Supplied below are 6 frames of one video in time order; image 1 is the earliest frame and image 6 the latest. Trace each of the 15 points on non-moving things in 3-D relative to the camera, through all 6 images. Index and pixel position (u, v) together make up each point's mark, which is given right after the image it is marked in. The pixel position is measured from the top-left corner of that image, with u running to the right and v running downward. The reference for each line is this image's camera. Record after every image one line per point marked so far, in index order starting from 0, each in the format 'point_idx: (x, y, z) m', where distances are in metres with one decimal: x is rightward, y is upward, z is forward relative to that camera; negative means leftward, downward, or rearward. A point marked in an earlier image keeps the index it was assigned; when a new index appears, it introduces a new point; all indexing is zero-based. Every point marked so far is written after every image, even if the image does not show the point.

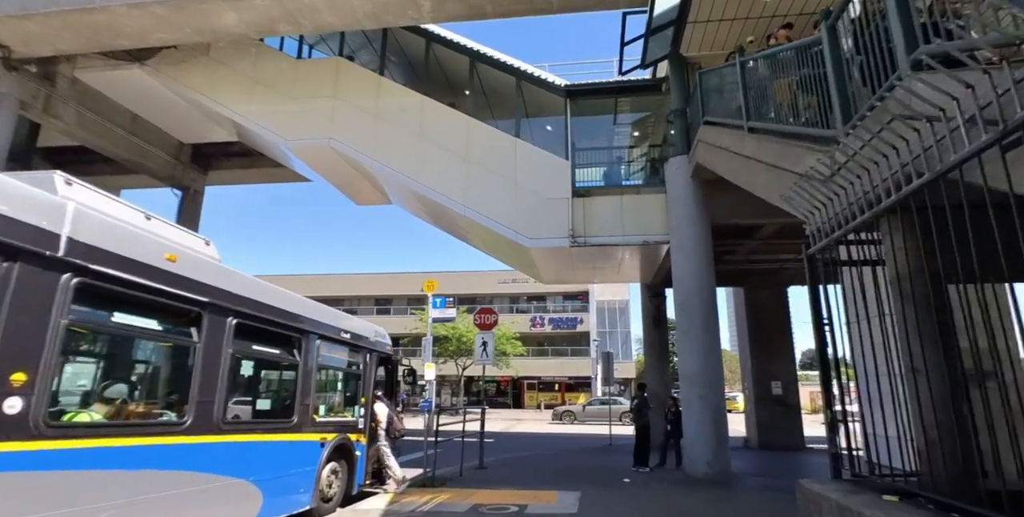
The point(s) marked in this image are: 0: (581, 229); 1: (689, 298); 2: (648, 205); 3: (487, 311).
0: (+1.6, +0.7, +12.2) m
1: (+3.3, -0.8, +9.8) m
2: (+3.1, +1.3, +12.0) m
3: (-0.5, -1.2, +11.6) m
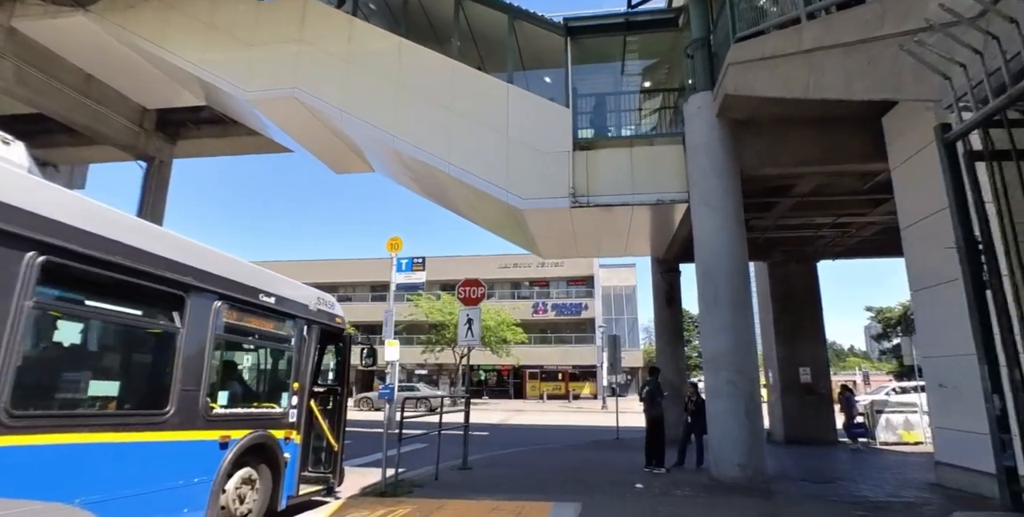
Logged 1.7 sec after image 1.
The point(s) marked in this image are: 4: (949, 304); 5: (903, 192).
0: (+1.4, +1.4, +10.4) m
1: (+3.1, -0.1, +8.0) m
2: (+2.9, +2.0, +10.2) m
3: (-0.7, -0.5, +9.9) m
4: (+5.3, -0.6, +6.4) m
5: (+5.5, +0.9, +7.3) m
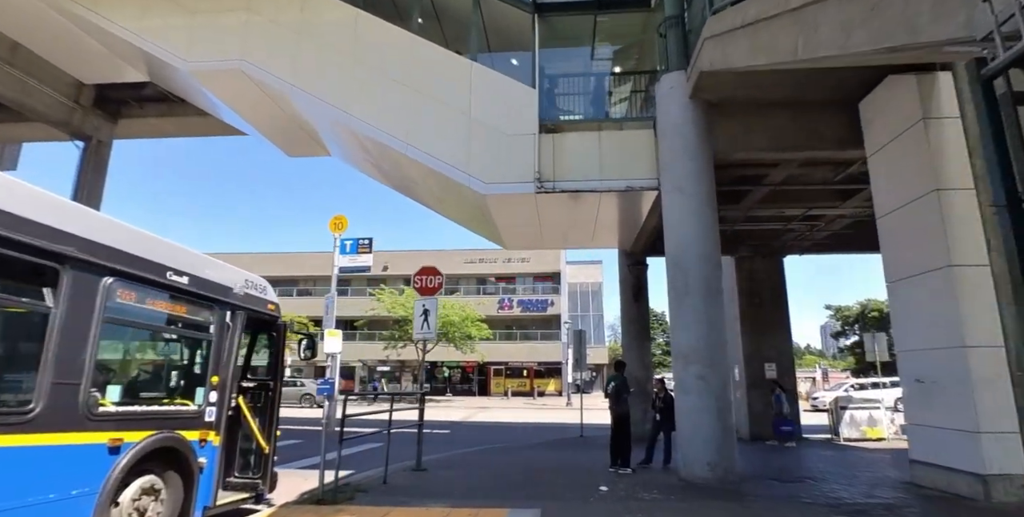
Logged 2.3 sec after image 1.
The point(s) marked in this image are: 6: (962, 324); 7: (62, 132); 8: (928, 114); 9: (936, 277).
0: (+0.7, +1.6, +9.8) m
1: (+2.5, +0.1, +7.6) m
2: (+2.2, +2.2, +9.7) m
3: (-1.4, -0.2, +9.2) m
4: (+4.8, -0.4, +6.1) m
5: (+4.9, +1.1, +7.0) m
6: (+4.8, -0.7, +5.7) m
7: (-15.2, +4.3, +17.7) m
8: (+4.9, +1.7, +6.2) m
9: (+4.8, -0.2, +6.0) m
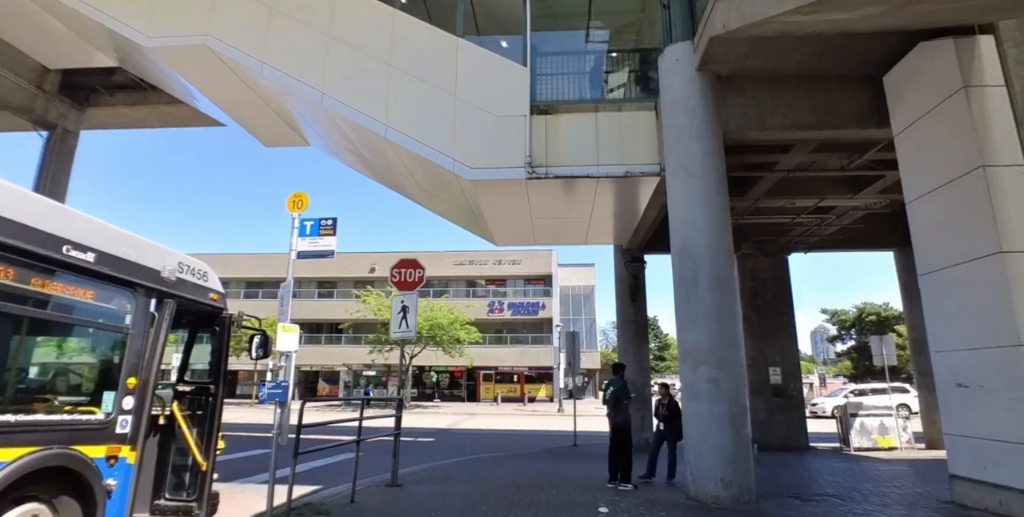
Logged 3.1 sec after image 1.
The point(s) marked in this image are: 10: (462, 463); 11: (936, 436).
0: (+0.5, +1.7, +9.0) m
1: (+2.3, +0.2, +6.8) m
2: (+2.1, +2.3, +9.0) m
3: (-1.6, -0.1, +8.3) m
4: (+4.7, -0.3, +5.3) m
5: (+4.8, +1.2, +6.3) m
6: (+4.7, -0.6, +4.9) m
7: (-15.5, +4.4, +16.7) m
8: (+4.8, +1.8, +5.5) m
9: (+4.7, -0.1, +5.2) m
10: (-1.0, -4.2, +10.8) m
11: (+10.2, -4.2, +12.6) m
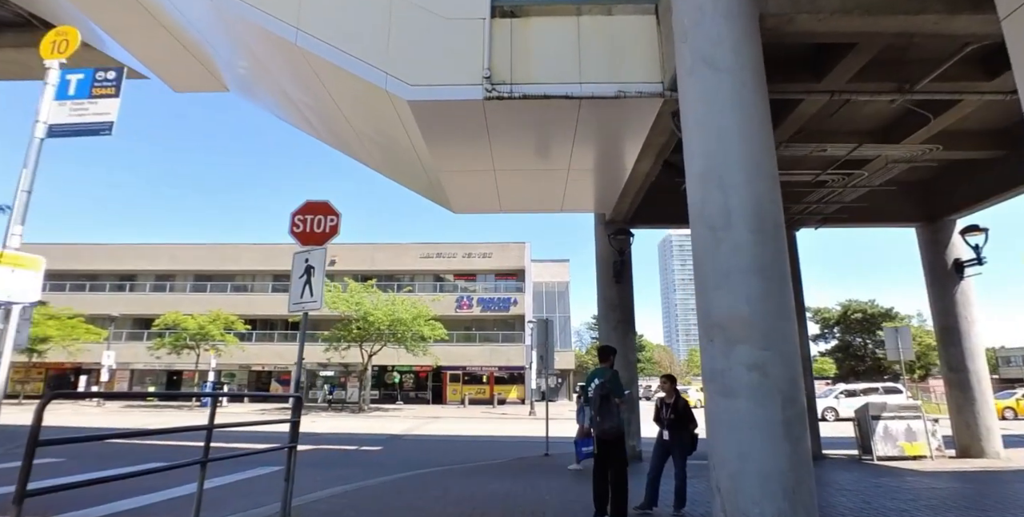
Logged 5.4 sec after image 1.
0: (-0.1, +2.3, +6.8) m
1: (+1.8, +0.8, +4.6) m
2: (+1.5, +2.9, +6.8) m
3: (-2.2, +0.5, +6.0) m
4: (+4.3, +0.3, +3.3) m
5: (+4.3, +1.8, +4.2) m
6: (+4.3, 0.0, +2.9) m
7: (-16.4, +5.2, +13.7) m
8: (+4.4, +2.4, +3.5) m
9: (+4.3, +0.5, +3.2) m
10: (-1.8, -3.6, +8.4) m
11: (+9.4, -3.7, +10.8) m
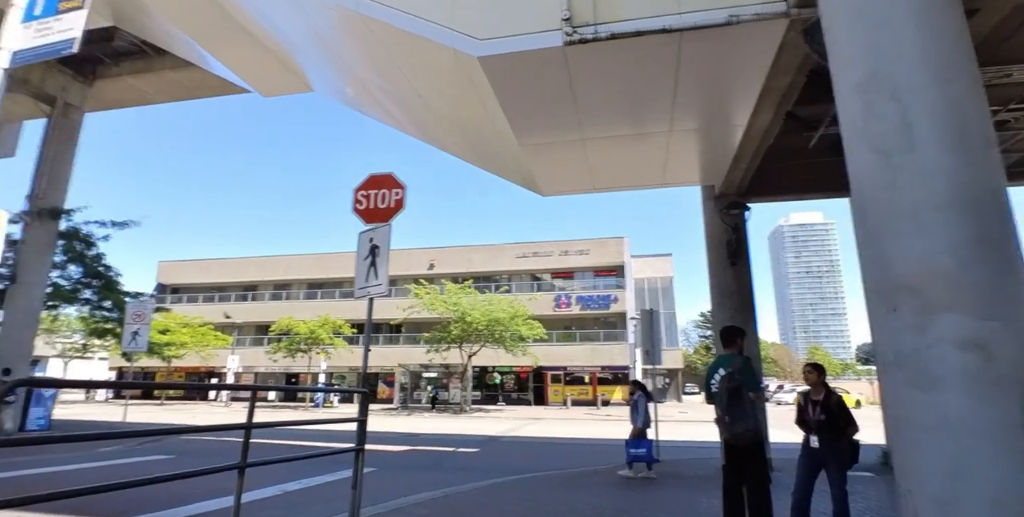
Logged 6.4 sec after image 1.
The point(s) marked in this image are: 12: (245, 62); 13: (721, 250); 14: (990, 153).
0: (+0.8, +2.6, +5.8) m
1: (+2.4, +1.2, +3.3) m
2: (+2.3, +3.2, +5.5) m
3: (-1.3, +0.7, +5.4) m
4: (+4.6, +0.8, +1.5) m
5: (+4.7, +2.3, +2.5) m
6: (+4.5, +0.5, +1.1) m
7: (-14.0, +4.7, +15.6) m
8: (+4.6, +2.9, +1.7) m
9: (+4.5, +1.0, +1.4) m
10: (-0.2, -3.3, +7.7) m
11: (+11.1, -3.0, +7.9) m
12: (-5.3, +3.9, +10.3) m
13: (+4.0, +0.2, +10.1) m
14: (+2.8, +0.7, +3.1) m
